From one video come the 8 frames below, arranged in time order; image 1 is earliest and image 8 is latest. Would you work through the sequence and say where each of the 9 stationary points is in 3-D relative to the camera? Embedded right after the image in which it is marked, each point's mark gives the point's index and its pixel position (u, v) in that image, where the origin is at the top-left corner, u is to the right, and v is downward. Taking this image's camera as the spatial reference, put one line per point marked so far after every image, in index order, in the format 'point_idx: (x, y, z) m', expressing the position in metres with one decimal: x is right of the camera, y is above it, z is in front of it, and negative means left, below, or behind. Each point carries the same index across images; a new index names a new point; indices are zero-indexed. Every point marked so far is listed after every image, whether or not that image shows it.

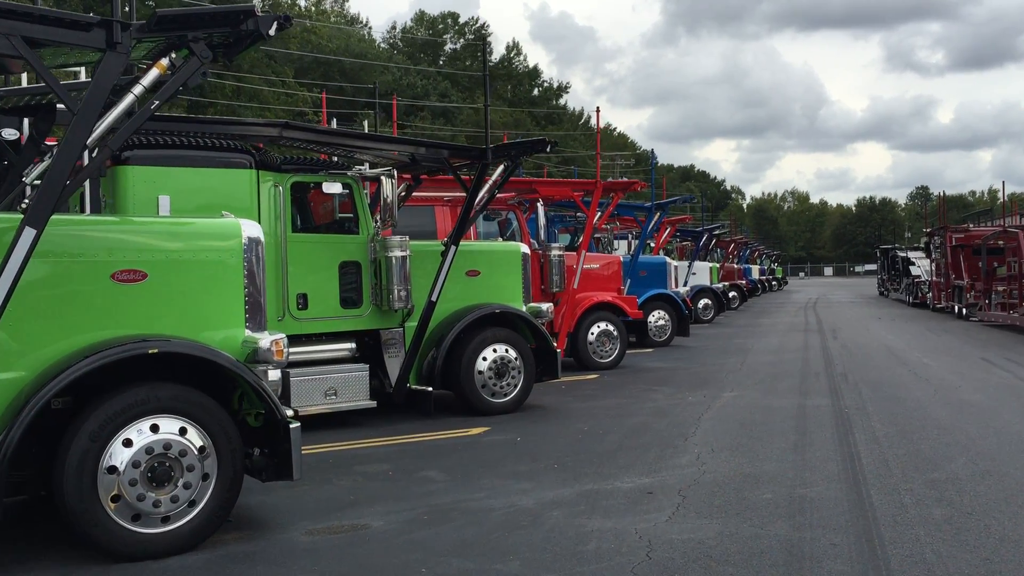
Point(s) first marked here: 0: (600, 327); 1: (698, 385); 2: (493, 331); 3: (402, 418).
0: (+1.4, -0.6, +14.3) m
1: (+2.5, -1.3, +12.2) m
2: (-0.2, -0.5, +9.8) m
3: (-1.1, -1.4, +9.4) m
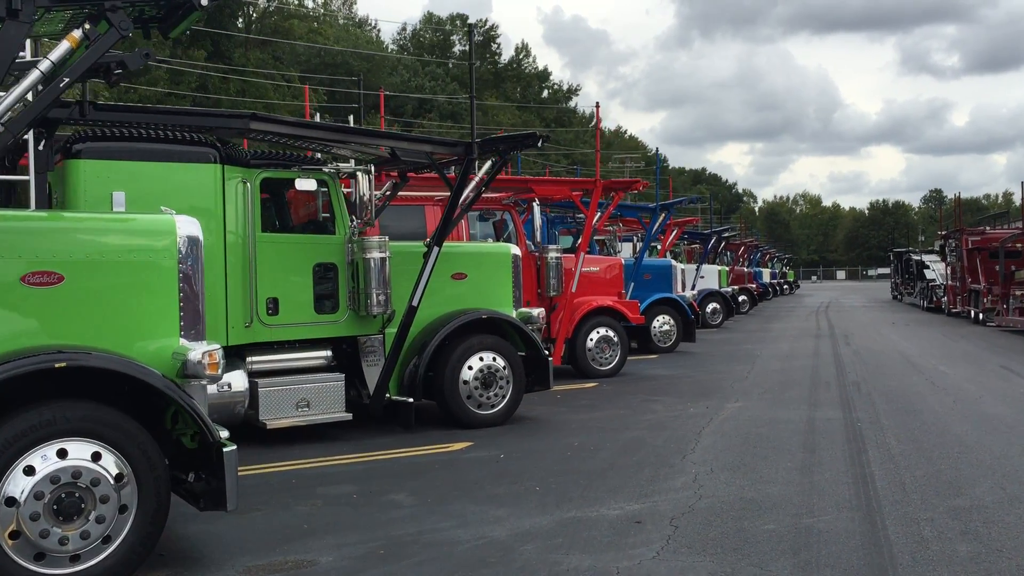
0: (+1.3, -0.7, +13.6) m
1: (+2.4, -1.4, +11.6) m
2: (-0.3, -0.5, +9.2) m
3: (-1.3, -1.4, +8.8) m
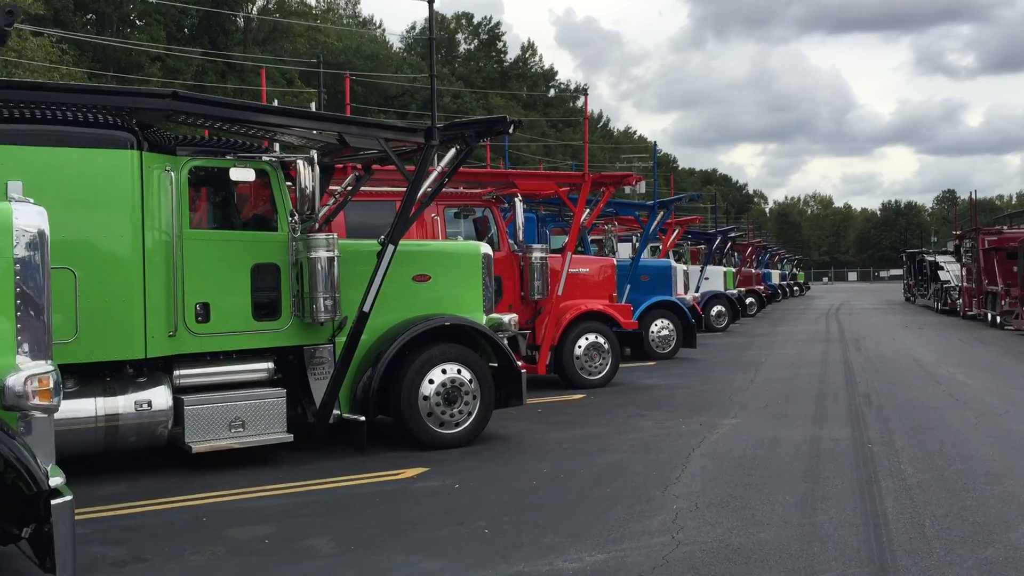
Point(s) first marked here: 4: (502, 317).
0: (+1.1, -0.7, +12.6) m
1: (+2.1, -1.4, +10.5) m
2: (-0.6, -0.5, +8.2) m
3: (-1.6, -1.4, +7.8) m
4: (-0.2, -0.3, +9.0) m
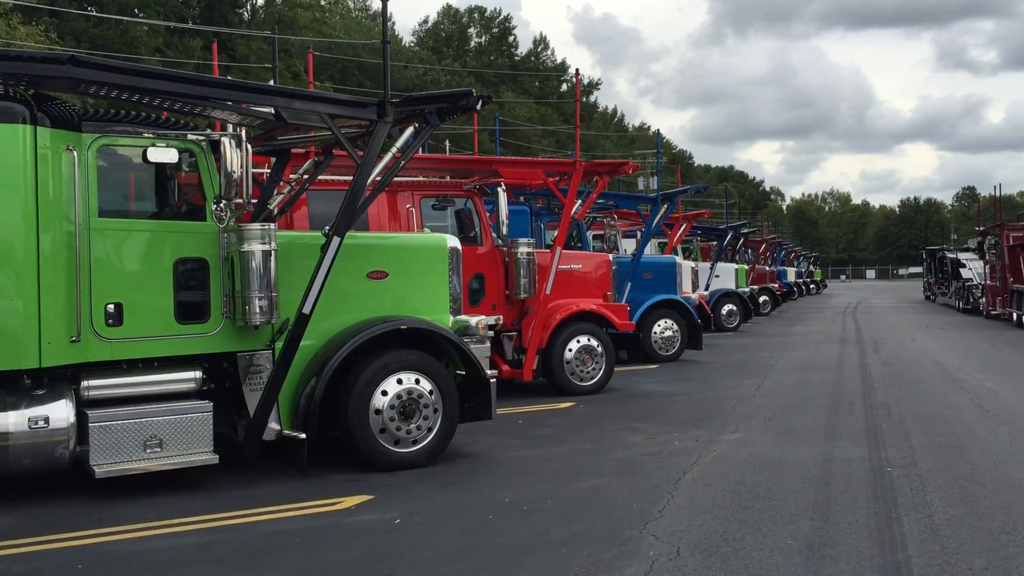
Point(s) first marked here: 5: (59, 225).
0: (+0.9, -0.7, +11.6) m
1: (+1.9, -1.4, +9.5) m
2: (-0.9, -0.5, +7.2) m
3: (-1.9, -1.4, +6.8) m
4: (-0.4, -0.3, +8.0) m
5: (-3.1, +0.4, +6.1) m
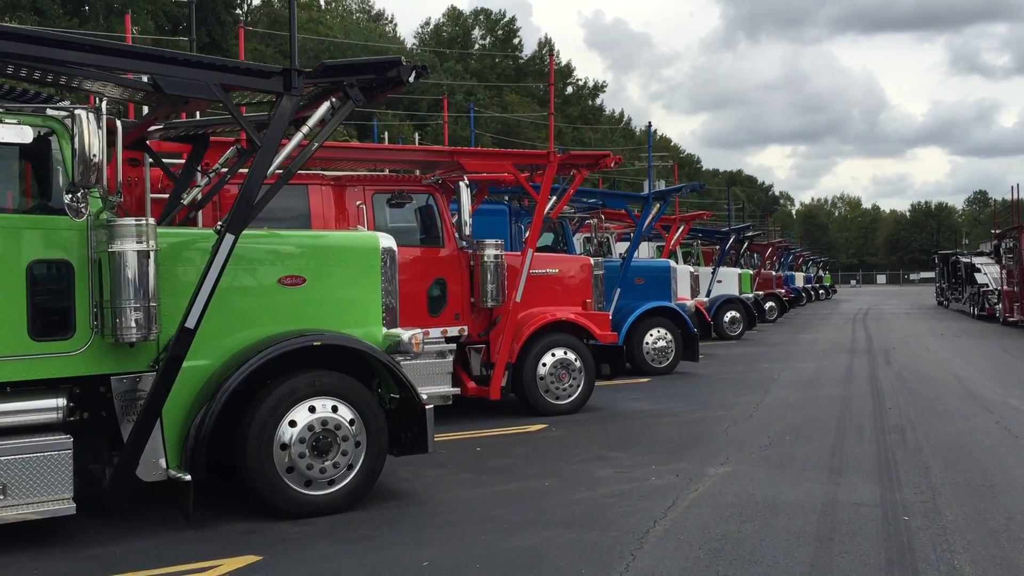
0: (+0.5, -0.8, +10.3) m
1: (+1.5, -1.5, +8.2) m
2: (-1.3, -0.6, +5.9) m
3: (-2.3, -1.5, +5.6) m
4: (-0.8, -0.3, +6.8) m
5: (-3.5, +0.4, +4.9) m
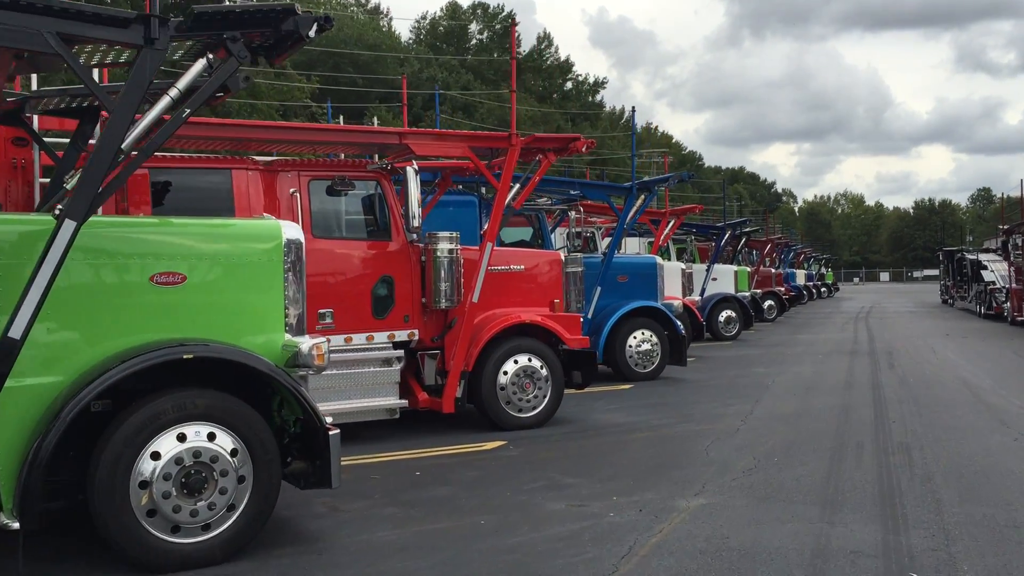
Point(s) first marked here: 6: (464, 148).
0: (+0.1, -0.8, +9.2) m
1: (+1.1, -1.4, +7.1) m
2: (-1.7, -0.6, +4.8) m
3: (-2.7, -1.5, +4.5) m
4: (-1.2, -0.3, +5.7) m
5: (-3.9, +0.4, +3.8) m
6: (-0.5, +1.4, +9.1) m
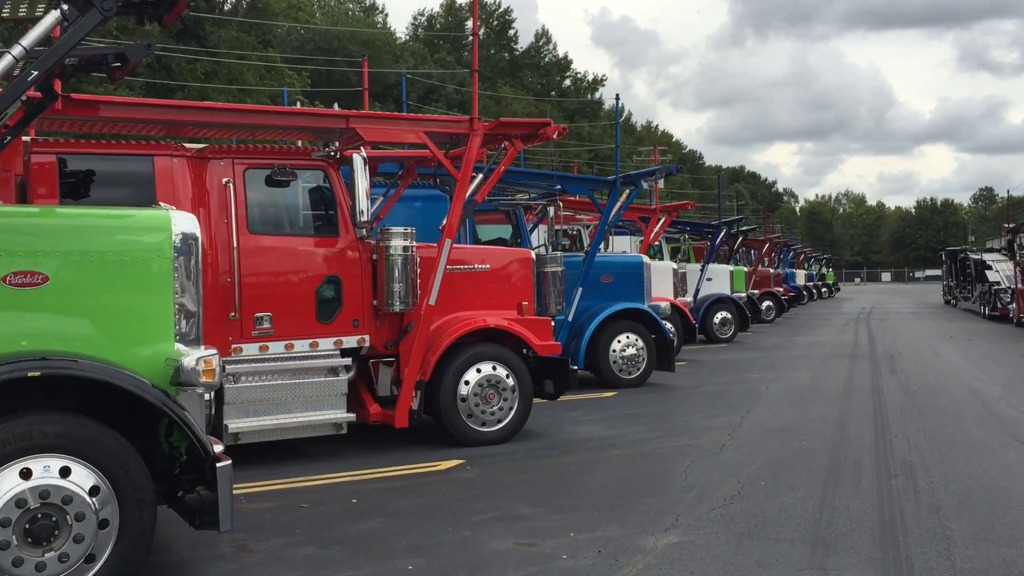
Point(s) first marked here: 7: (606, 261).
0: (-0.3, -0.8, +8.4) m
1: (+0.7, -1.5, +6.3) m
2: (-2.1, -0.6, +4.0) m
3: (-3.1, -1.5, +3.6) m
4: (-1.6, -0.3, +4.8) m
5: (-4.3, +0.4, +3.0) m
6: (-0.8, +1.4, +8.2) m
7: (+1.4, +0.4, +13.1) m
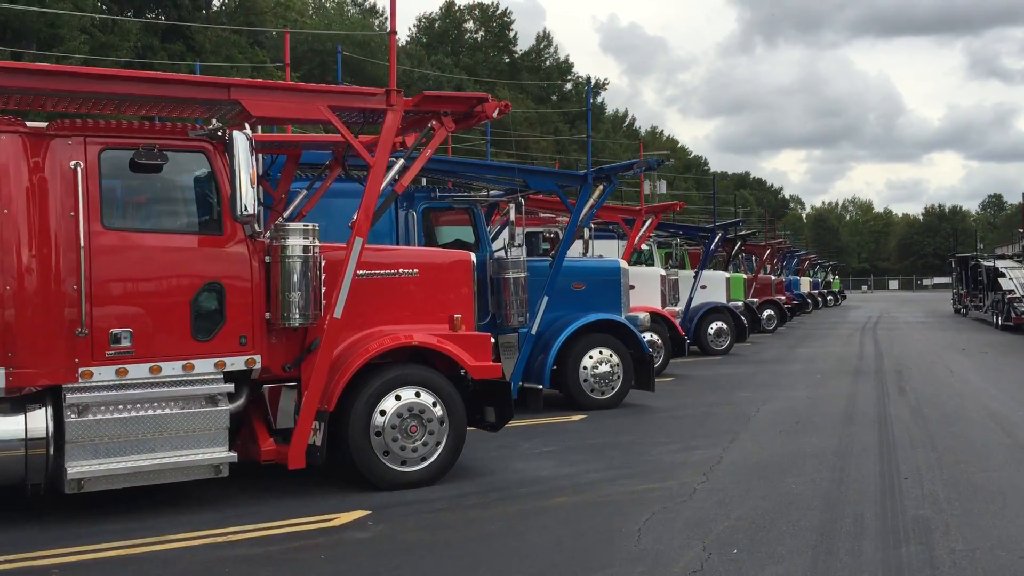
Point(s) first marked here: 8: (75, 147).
0: (-0.8, -0.8, +6.9) m
1: (+0.2, -1.5, +4.8) m
2: (-2.7, -0.6, +2.5) m
3: (-3.7, -1.5, +2.2) m
4: (-2.2, -0.4, +3.3) m
5: (-4.9, +0.3, +1.5) m
6: (-1.4, +1.3, +6.7) m
7: (+0.8, +0.3, +11.6) m
8: (-2.9, +0.9, +6.2) m
